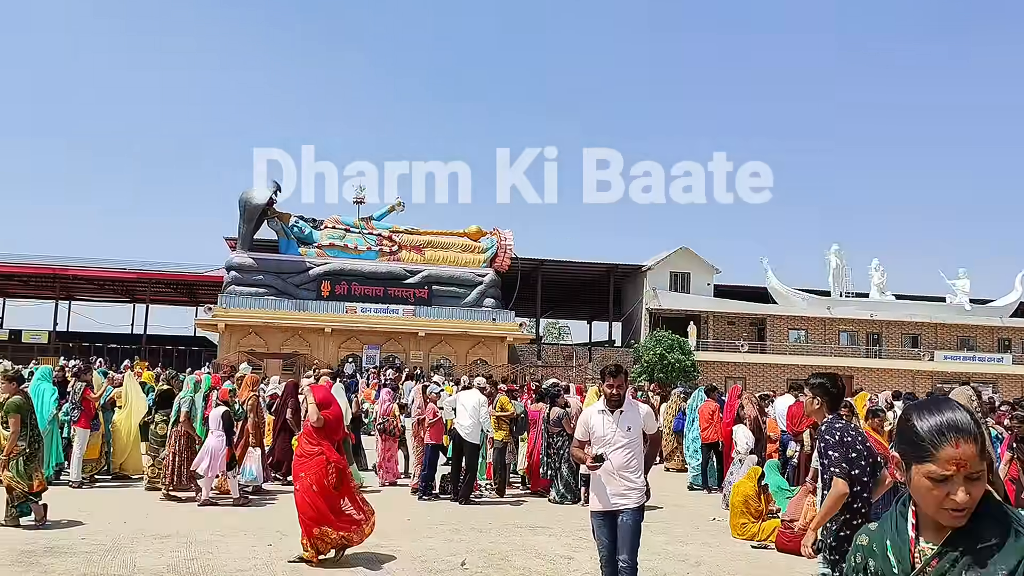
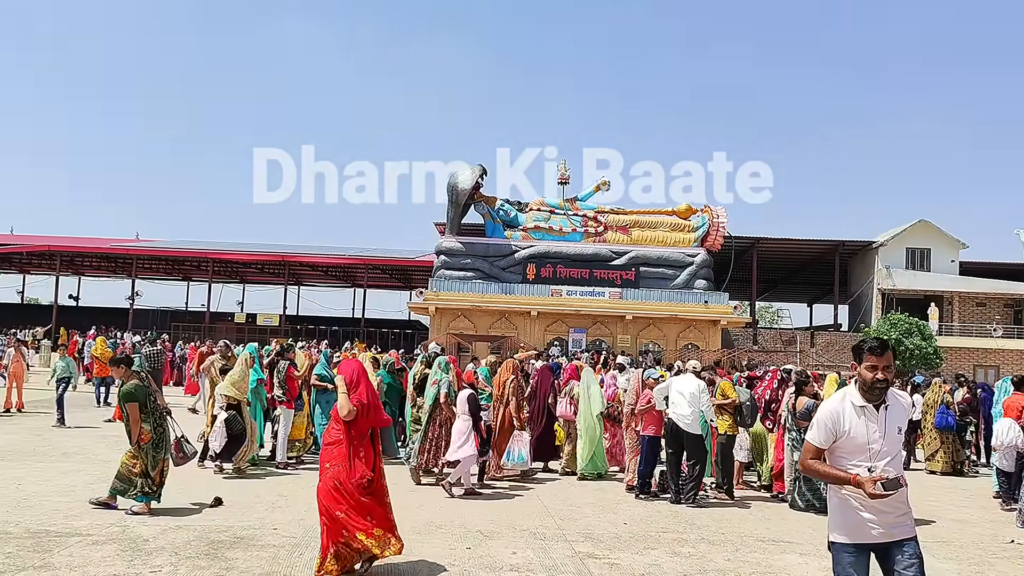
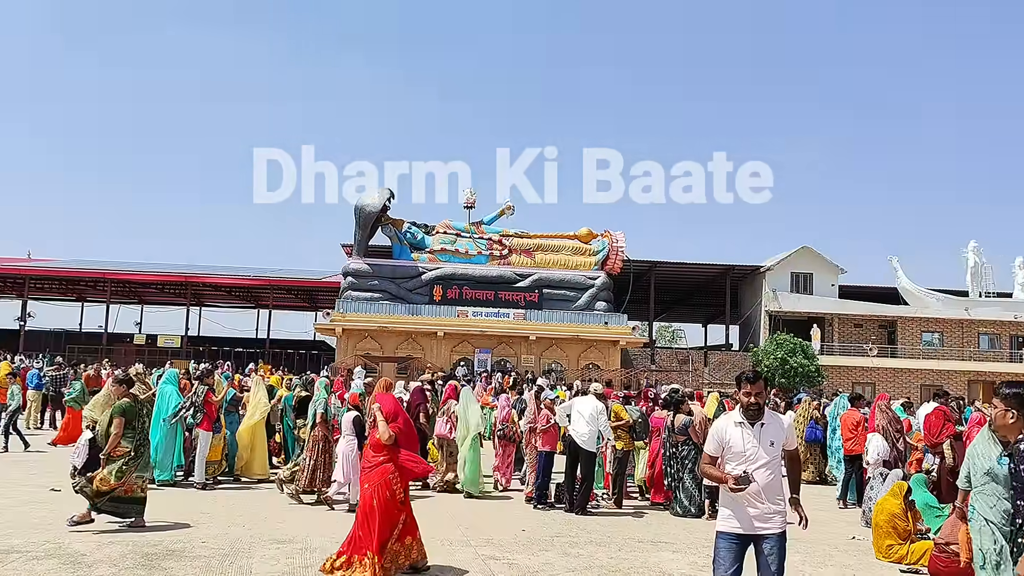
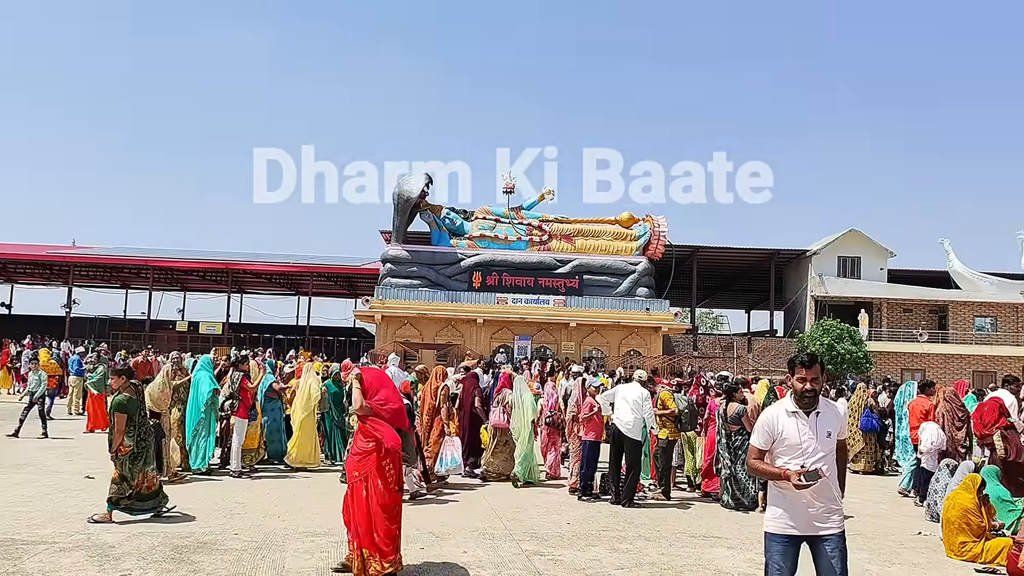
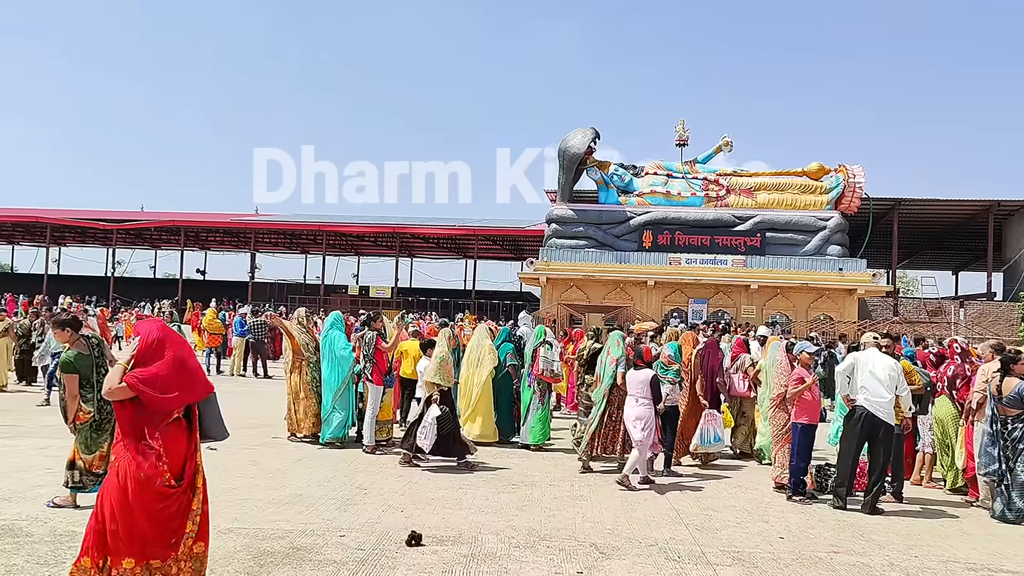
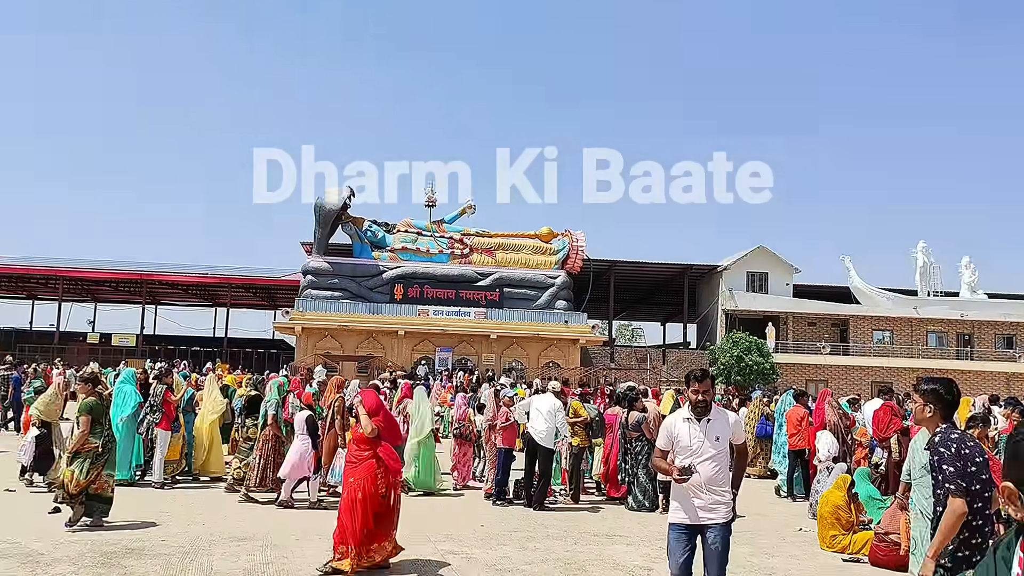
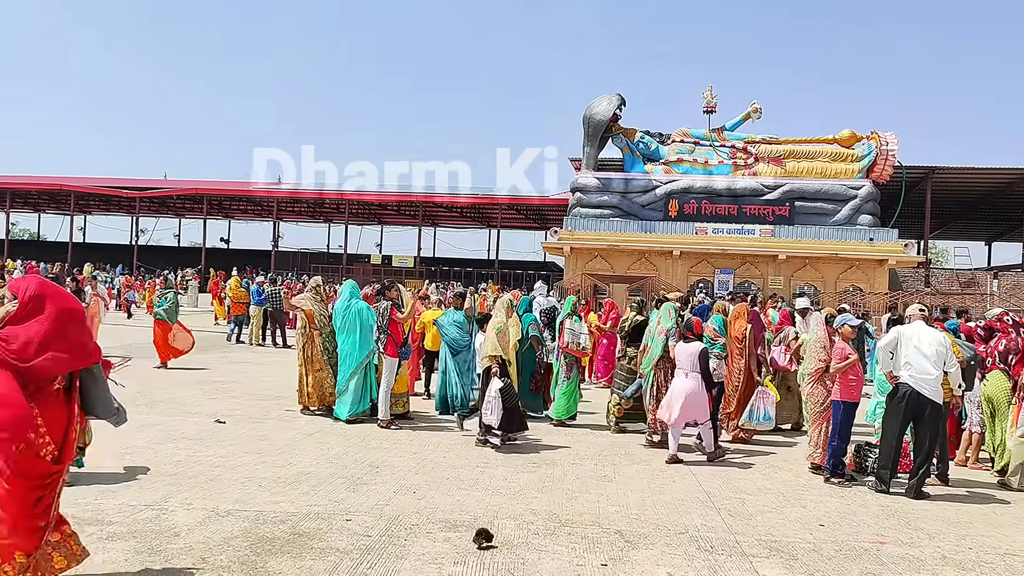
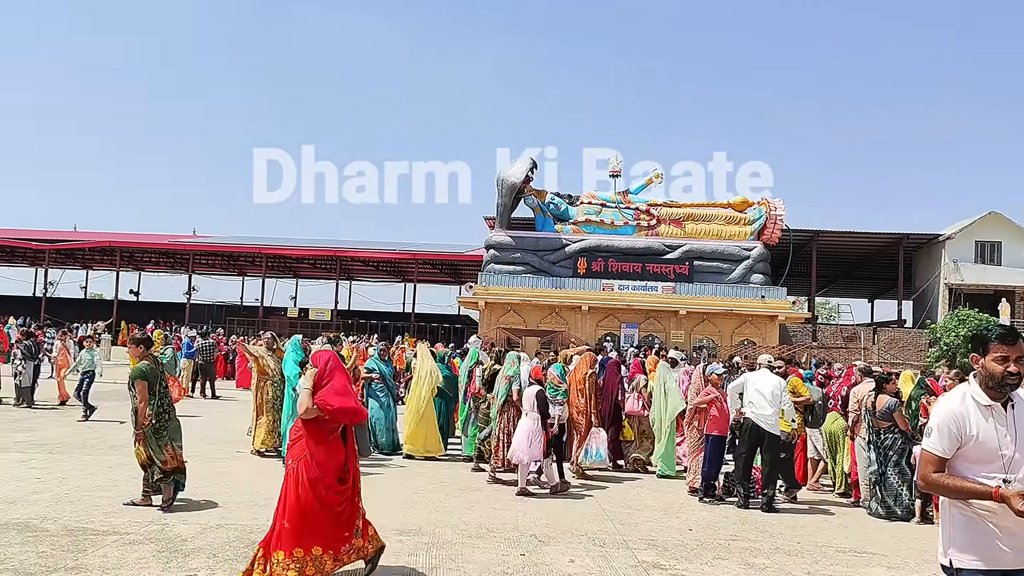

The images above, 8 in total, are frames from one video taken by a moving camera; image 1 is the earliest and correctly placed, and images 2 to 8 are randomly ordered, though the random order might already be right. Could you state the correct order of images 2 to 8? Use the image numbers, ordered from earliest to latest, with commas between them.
6, 3, 4, 2, 8, 5, 7
